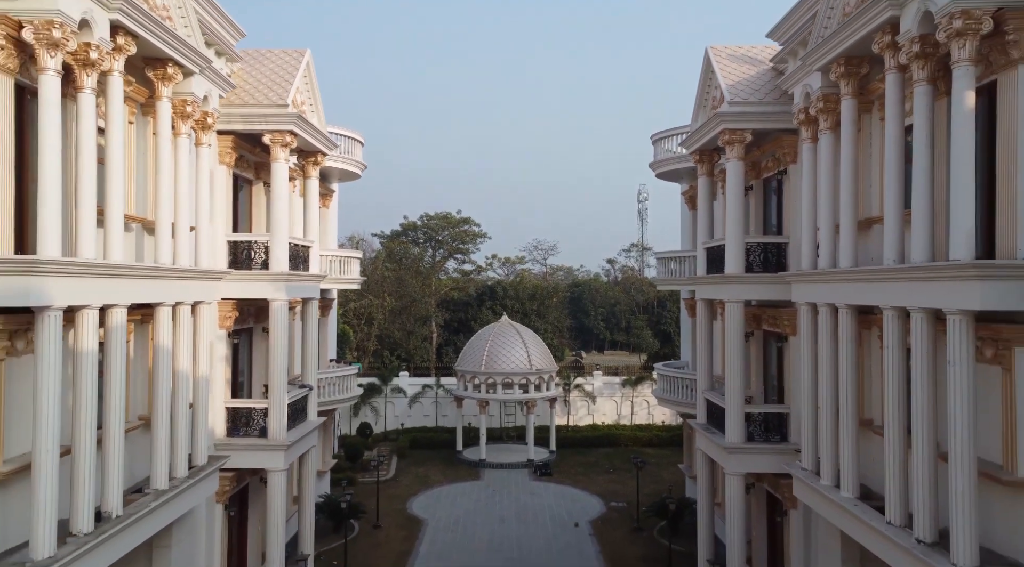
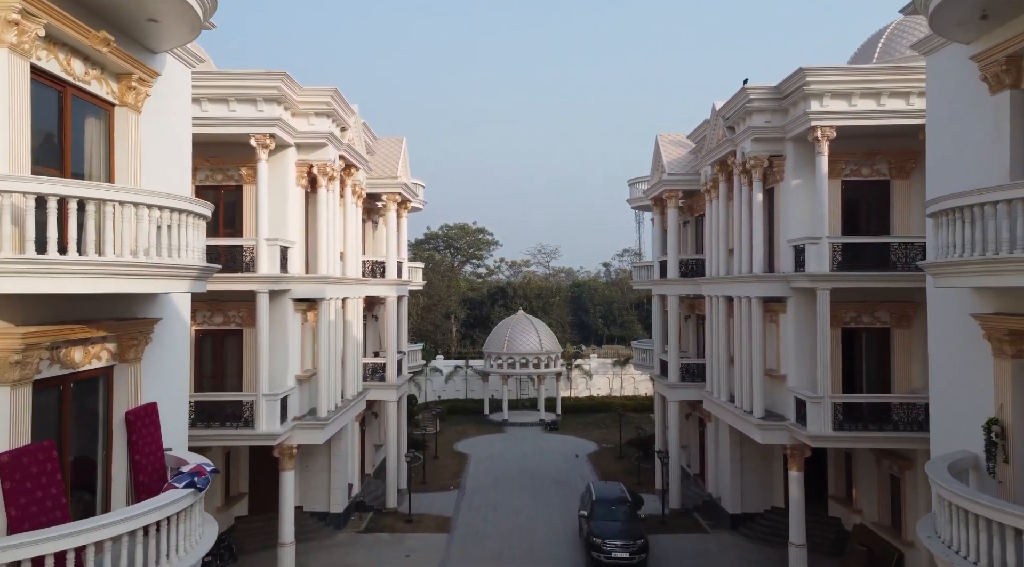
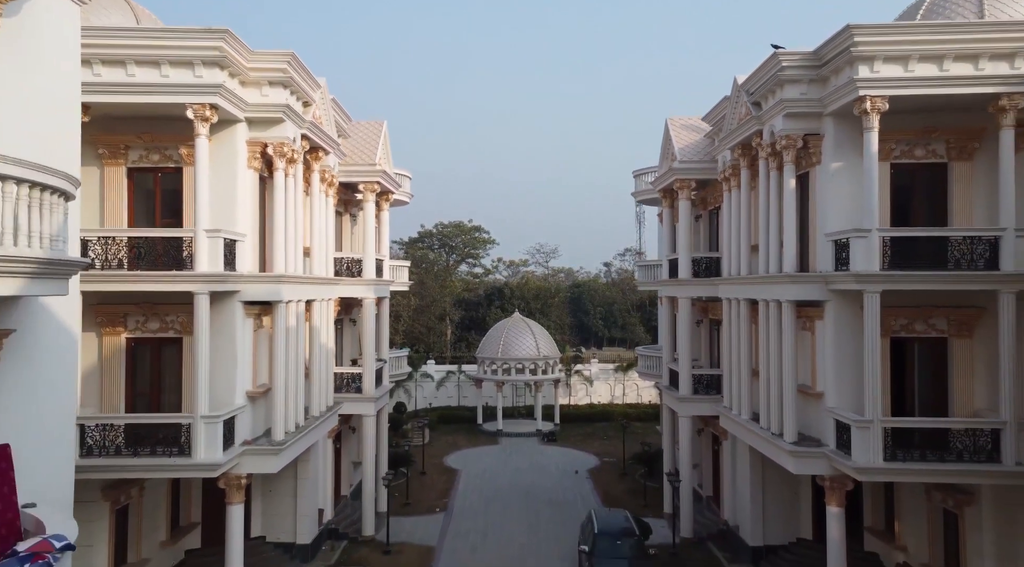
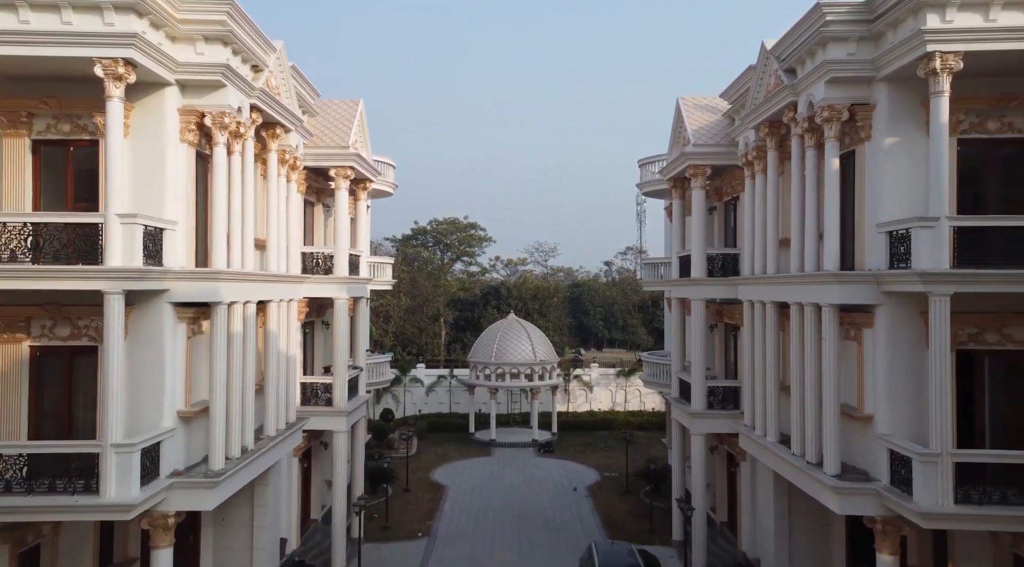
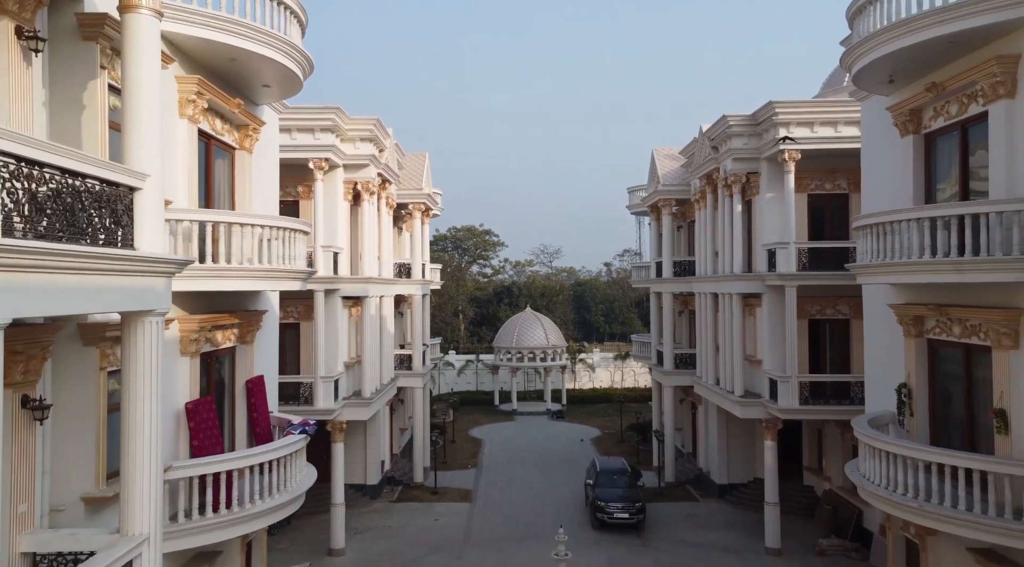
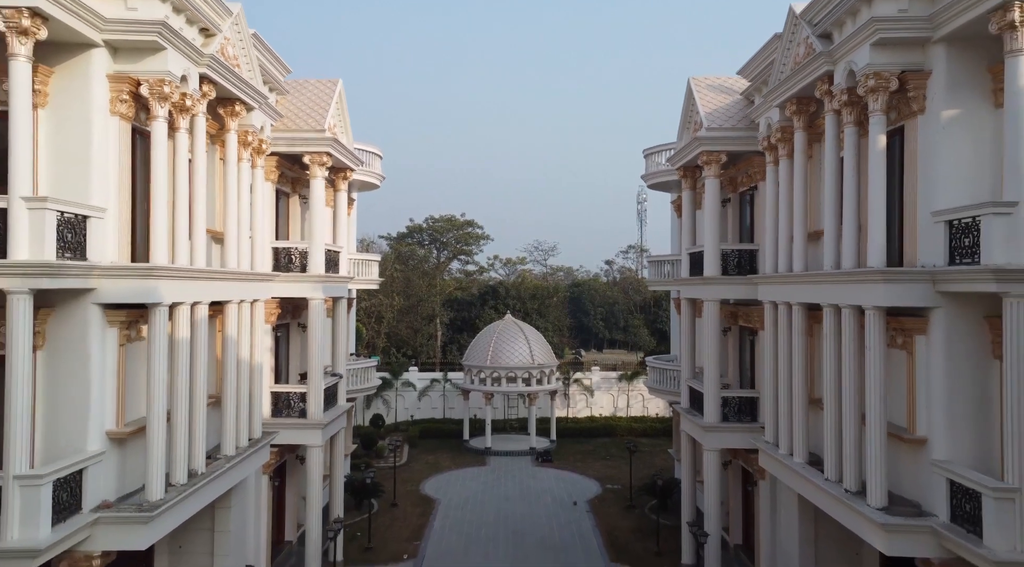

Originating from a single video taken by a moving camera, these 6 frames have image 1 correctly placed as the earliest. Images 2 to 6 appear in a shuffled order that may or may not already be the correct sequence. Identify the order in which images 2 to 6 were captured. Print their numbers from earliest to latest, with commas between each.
6, 4, 3, 2, 5
